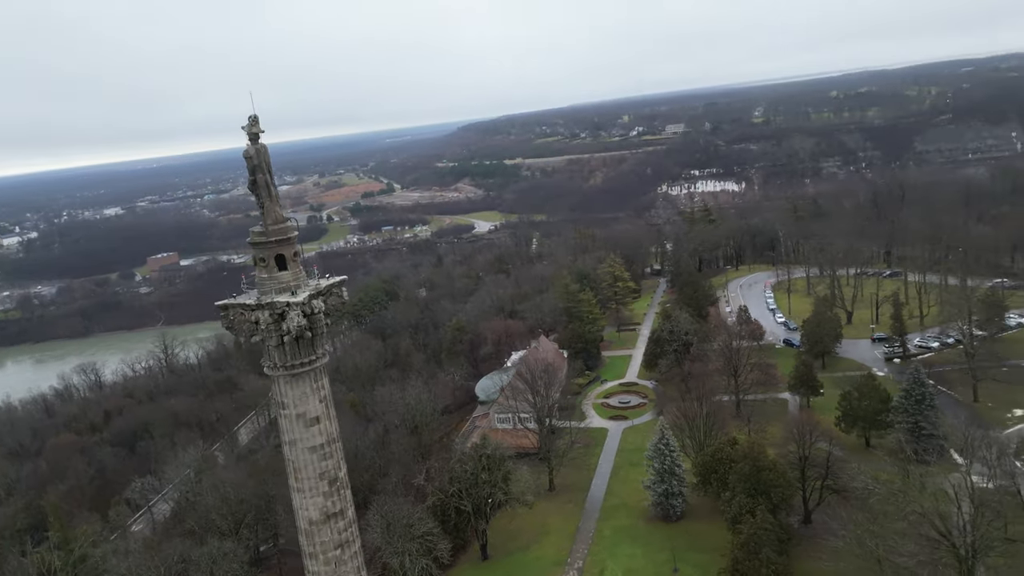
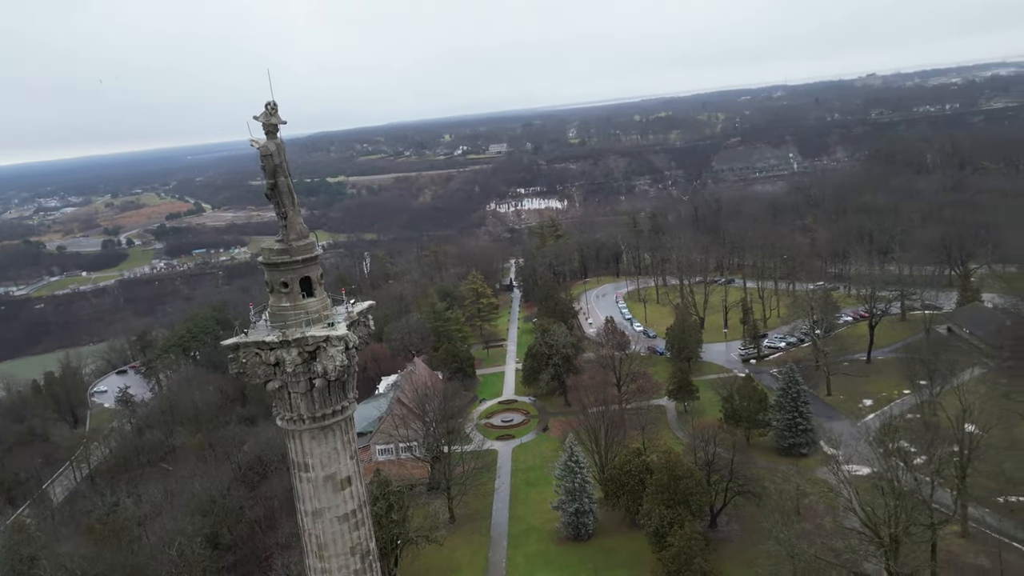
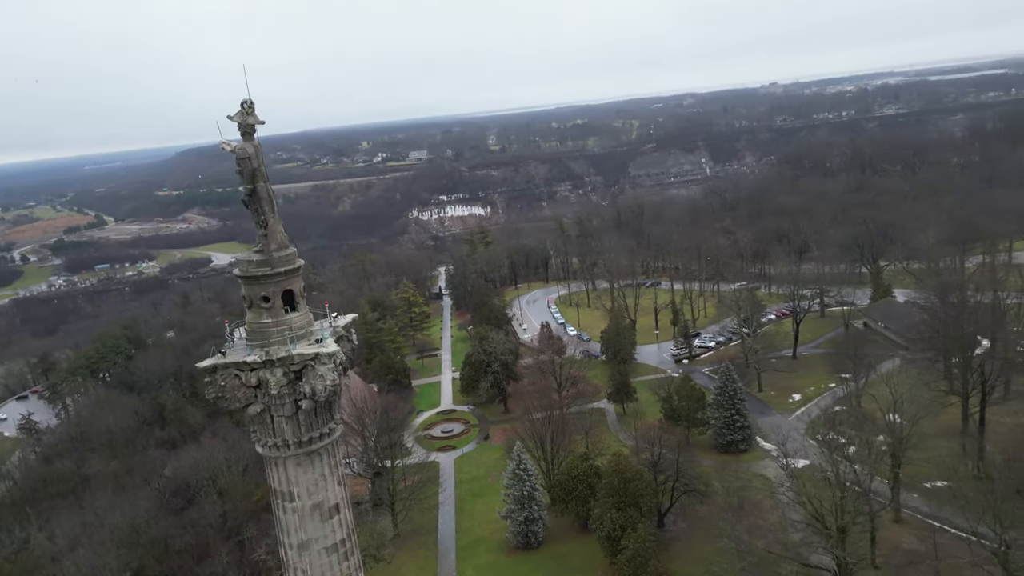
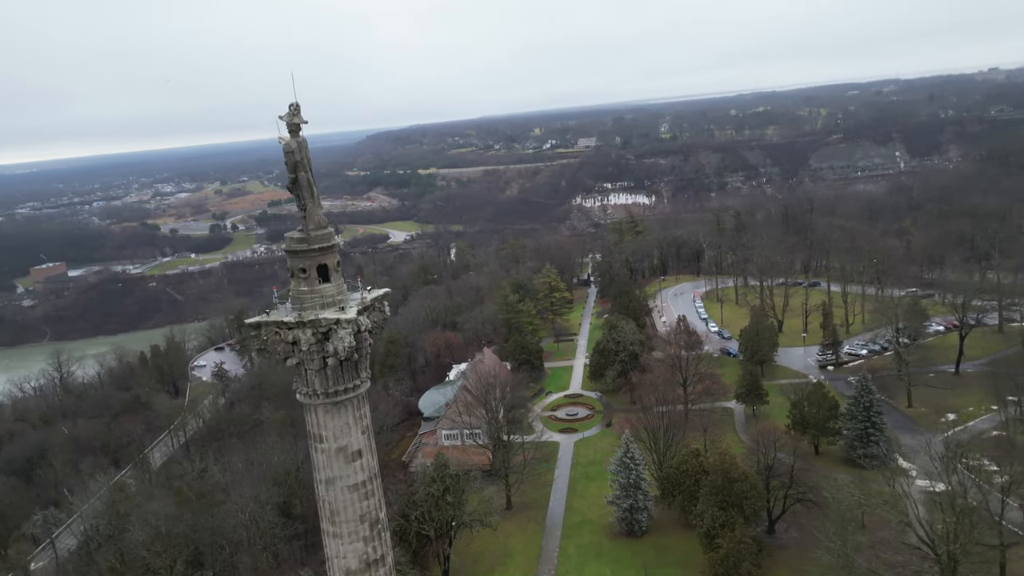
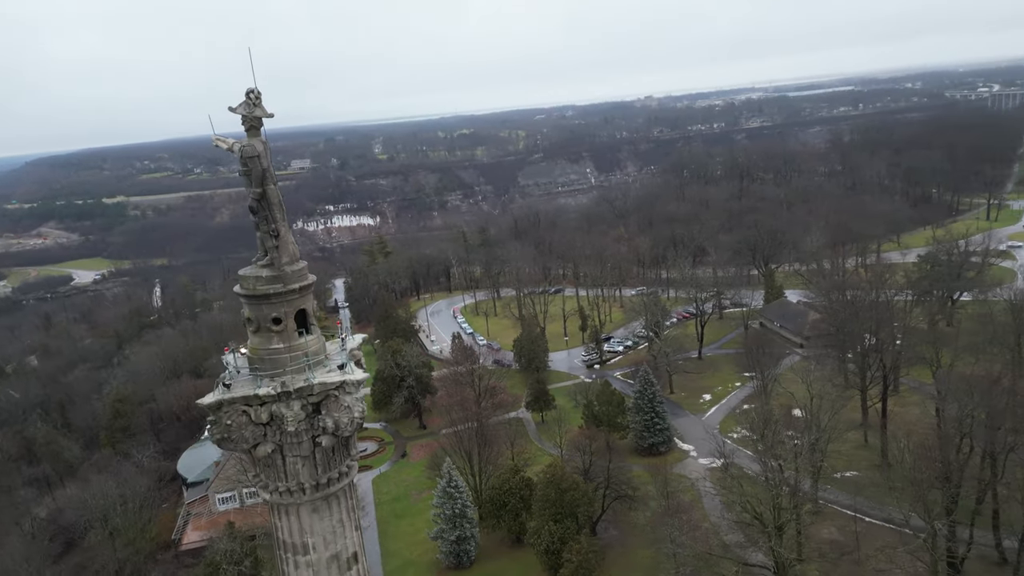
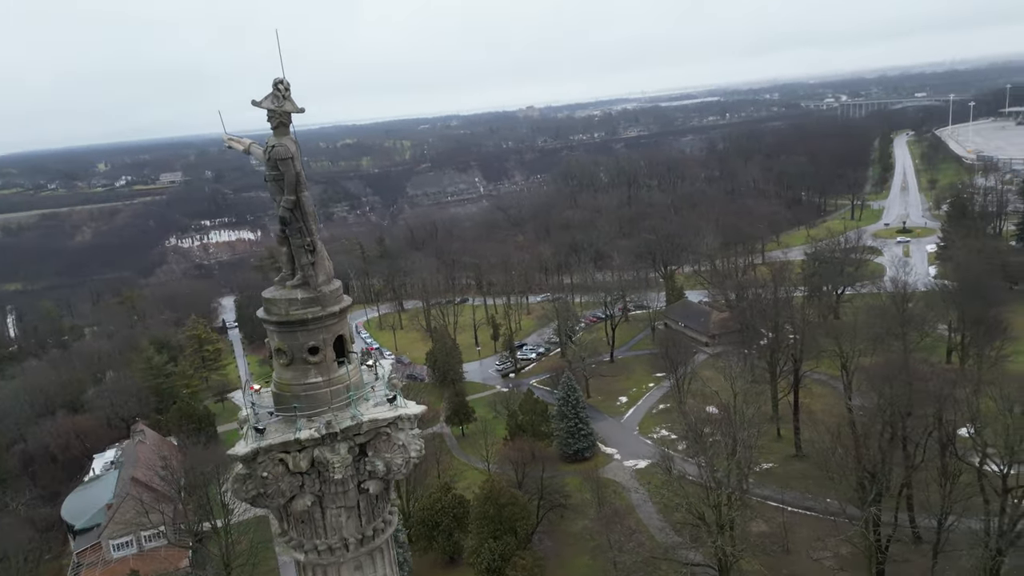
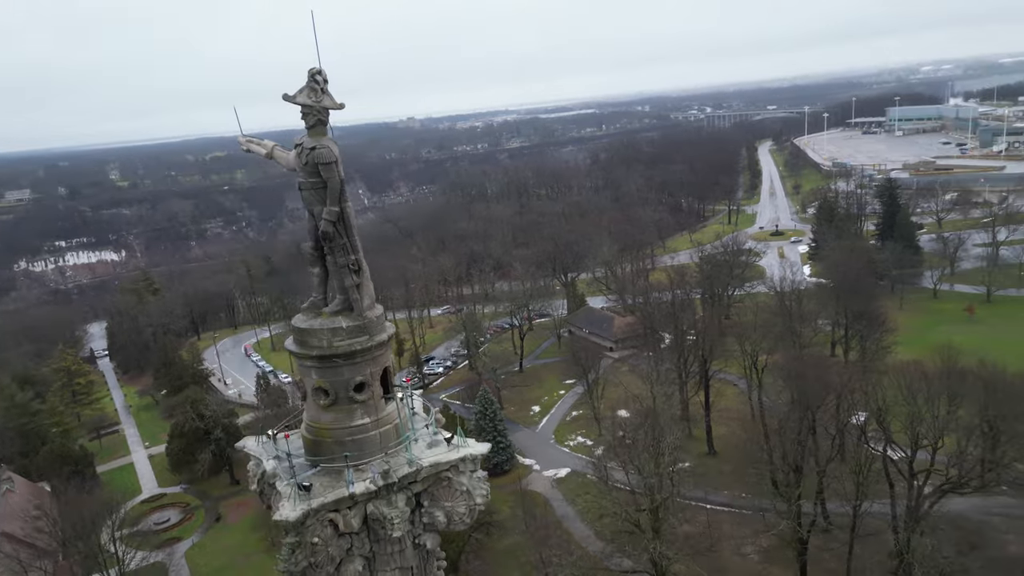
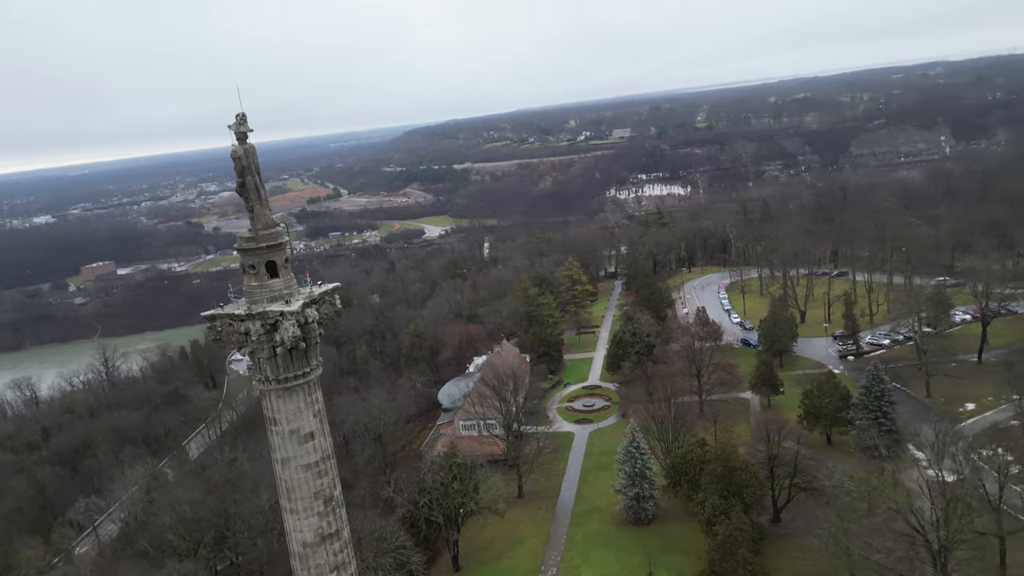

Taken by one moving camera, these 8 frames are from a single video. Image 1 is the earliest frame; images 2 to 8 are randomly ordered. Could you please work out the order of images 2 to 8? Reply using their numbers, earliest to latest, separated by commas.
8, 4, 2, 3, 5, 6, 7
